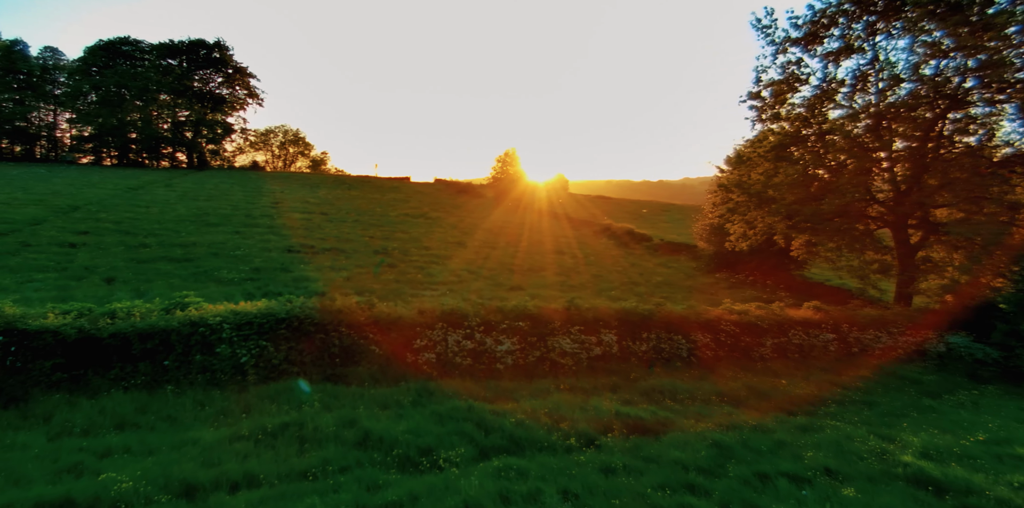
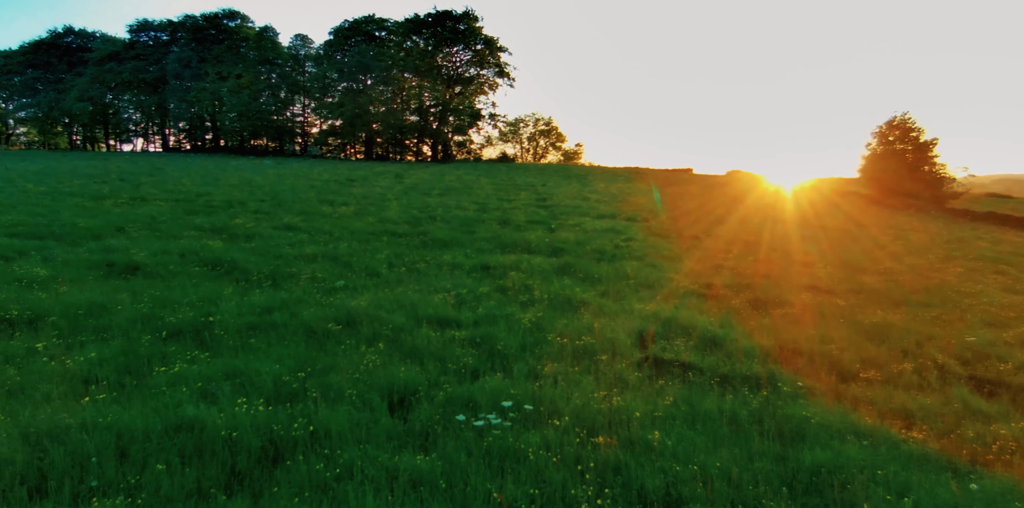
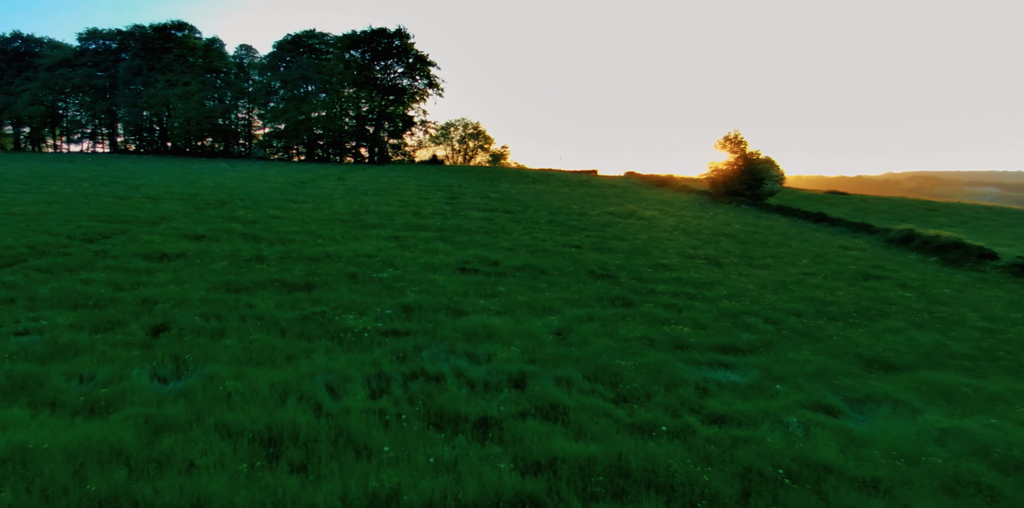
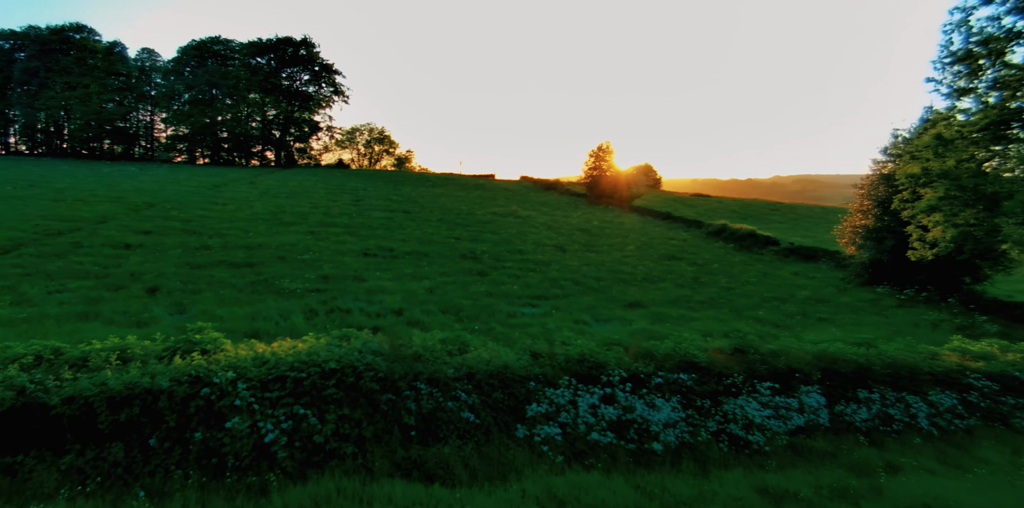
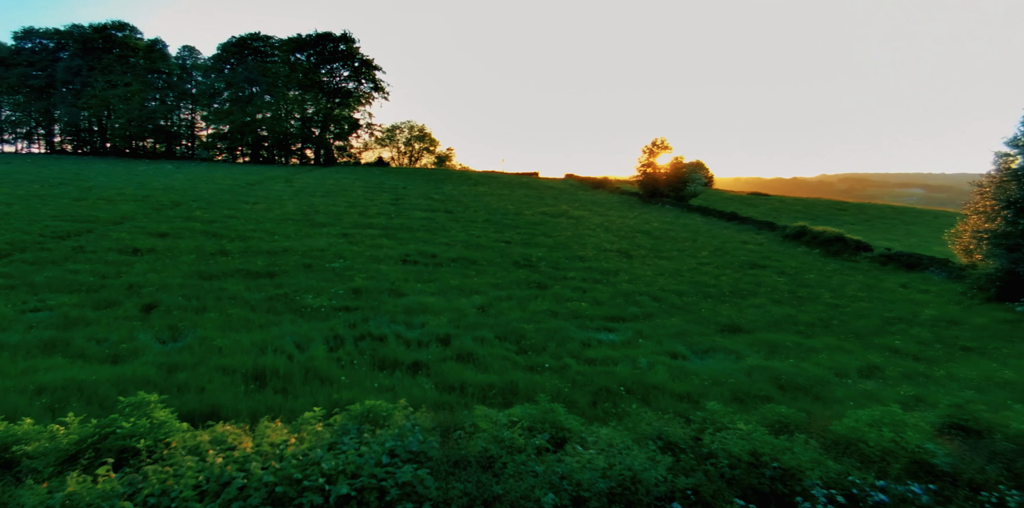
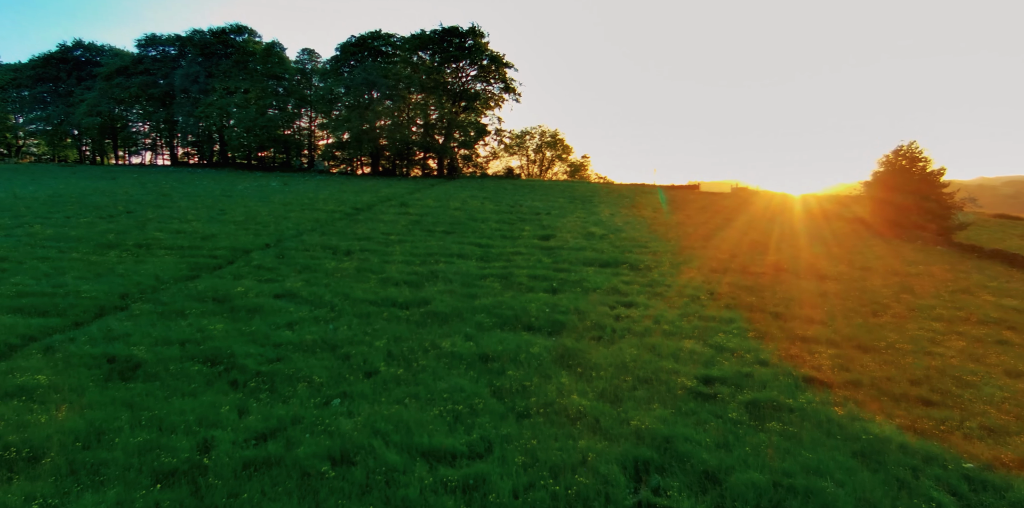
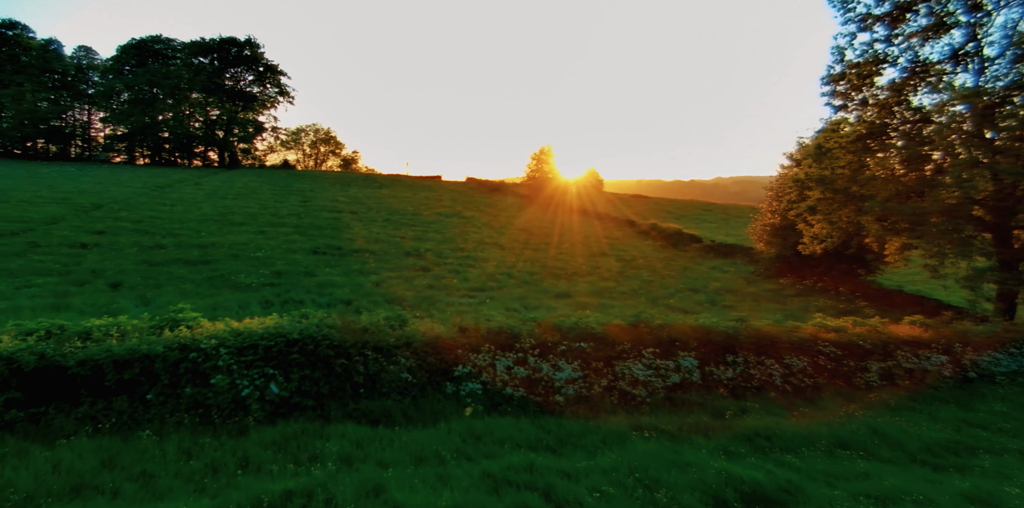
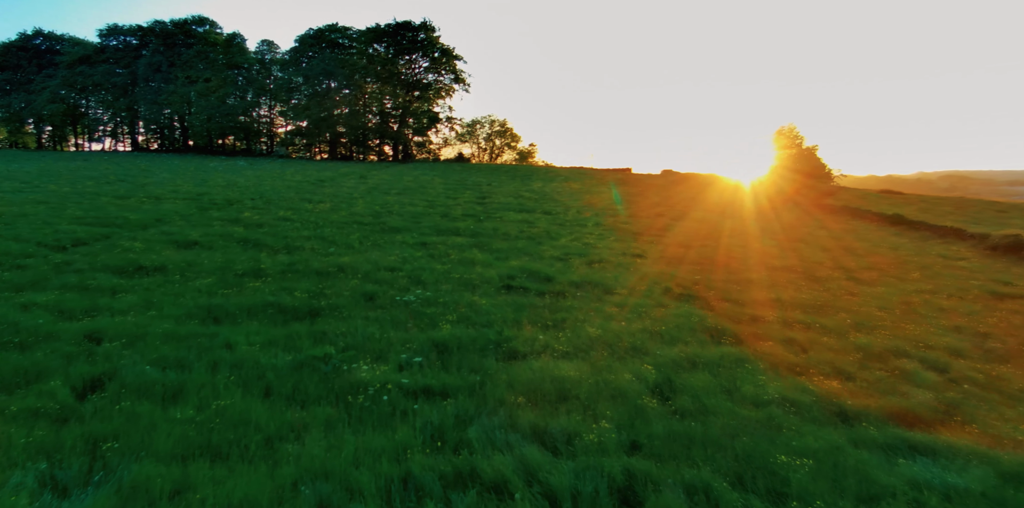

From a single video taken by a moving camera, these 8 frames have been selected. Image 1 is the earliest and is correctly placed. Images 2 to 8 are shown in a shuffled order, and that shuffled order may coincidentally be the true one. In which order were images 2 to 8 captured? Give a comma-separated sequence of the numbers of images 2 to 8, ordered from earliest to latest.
7, 4, 5, 3, 8, 2, 6
